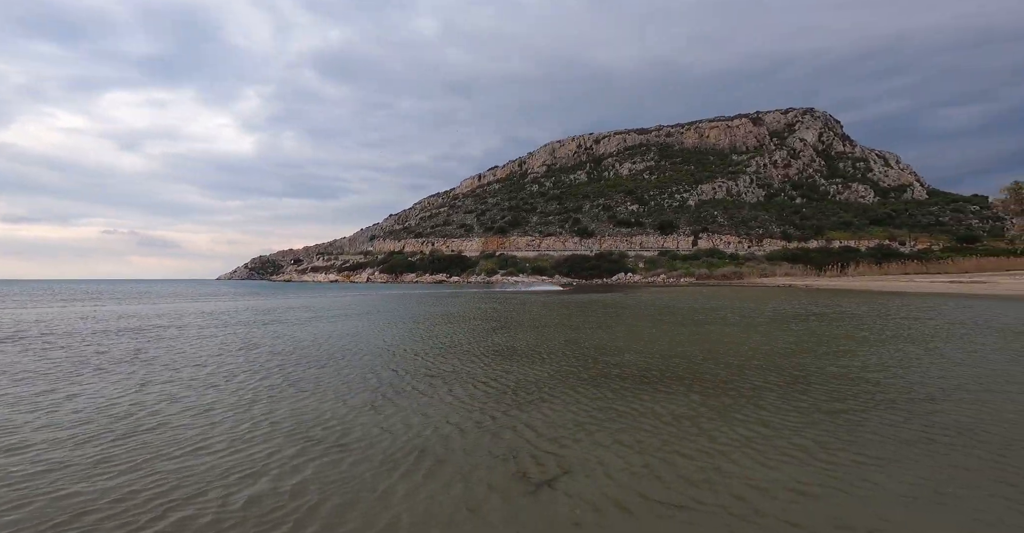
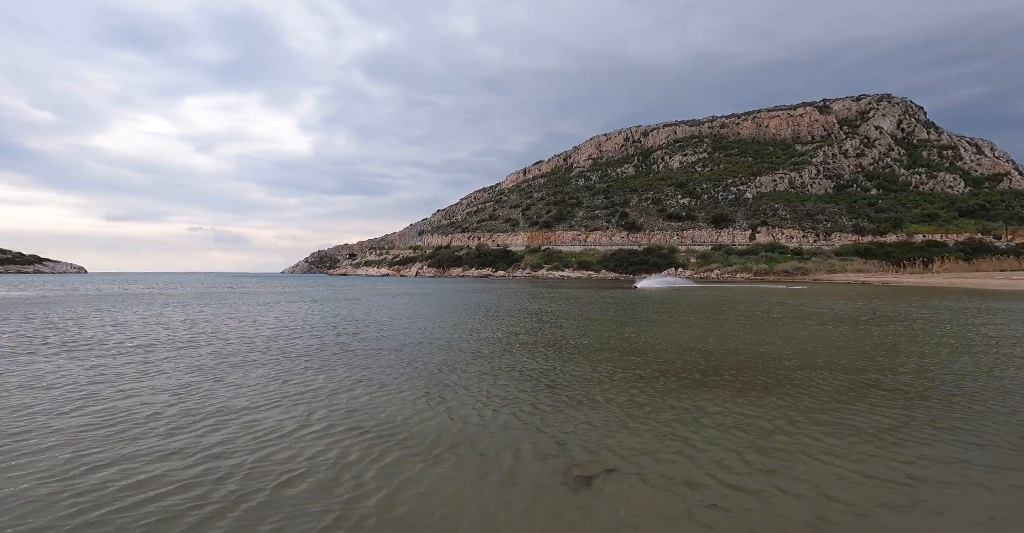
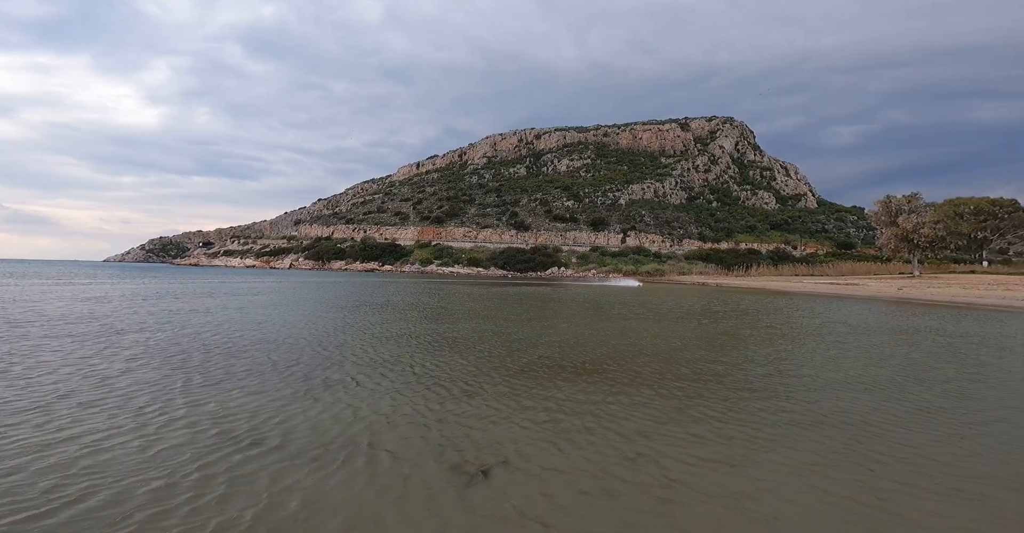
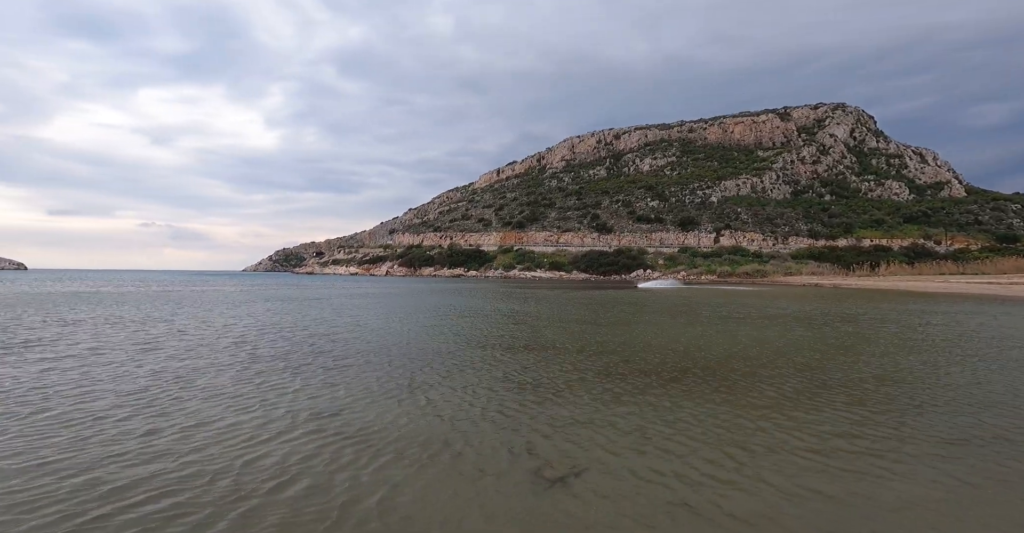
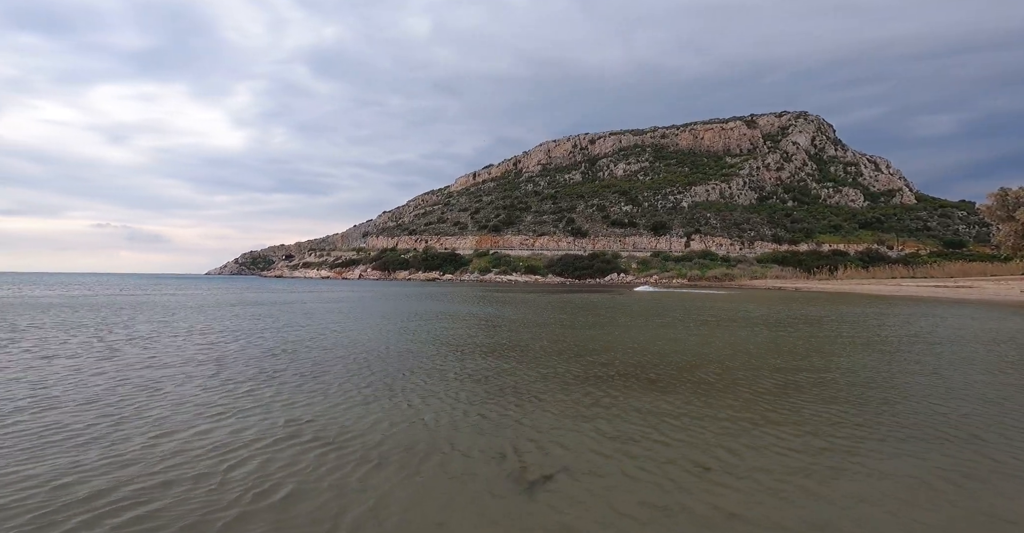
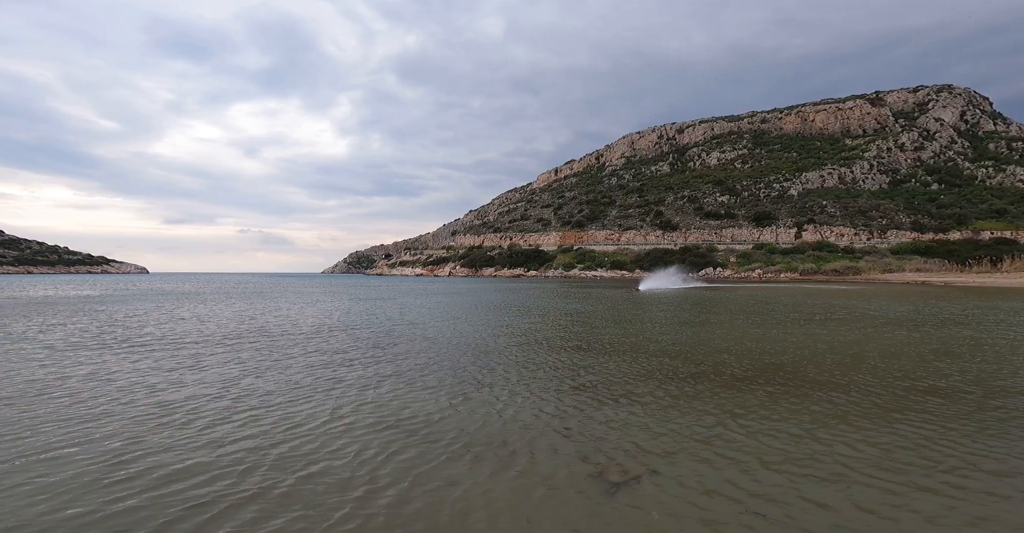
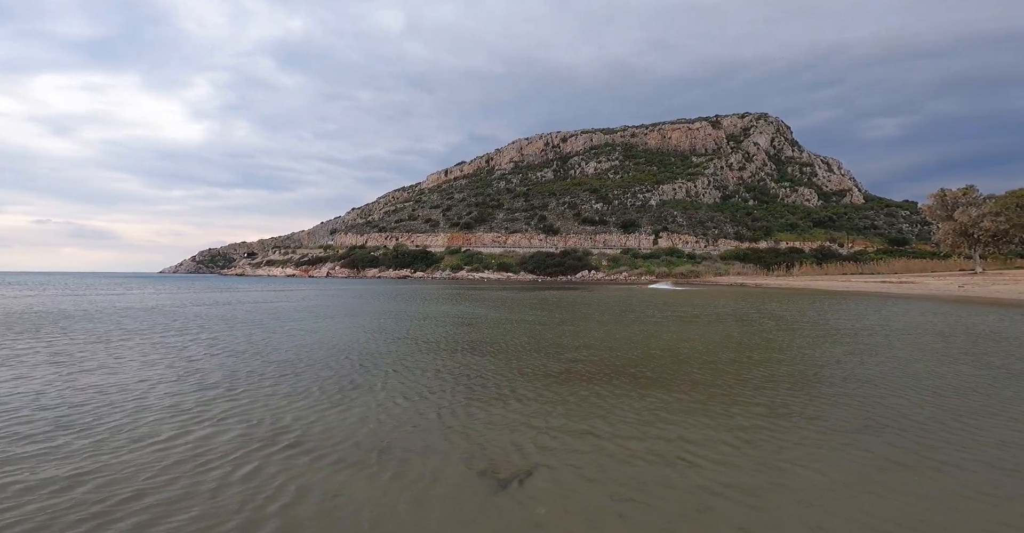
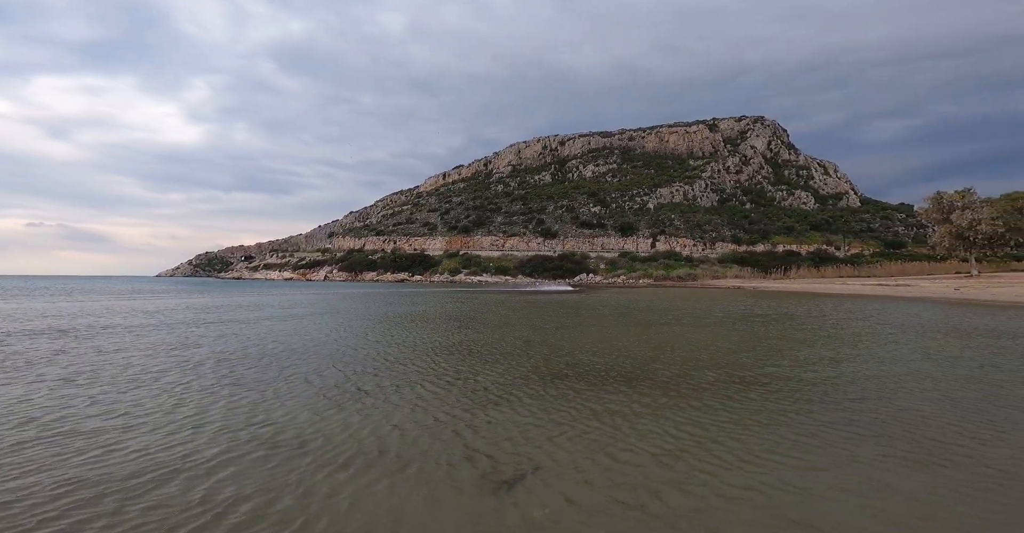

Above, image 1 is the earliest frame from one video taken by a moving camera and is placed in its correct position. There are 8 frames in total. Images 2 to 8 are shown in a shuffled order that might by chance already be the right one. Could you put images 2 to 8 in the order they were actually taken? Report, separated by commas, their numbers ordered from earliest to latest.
8, 3, 7, 5, 4, 2, 6
